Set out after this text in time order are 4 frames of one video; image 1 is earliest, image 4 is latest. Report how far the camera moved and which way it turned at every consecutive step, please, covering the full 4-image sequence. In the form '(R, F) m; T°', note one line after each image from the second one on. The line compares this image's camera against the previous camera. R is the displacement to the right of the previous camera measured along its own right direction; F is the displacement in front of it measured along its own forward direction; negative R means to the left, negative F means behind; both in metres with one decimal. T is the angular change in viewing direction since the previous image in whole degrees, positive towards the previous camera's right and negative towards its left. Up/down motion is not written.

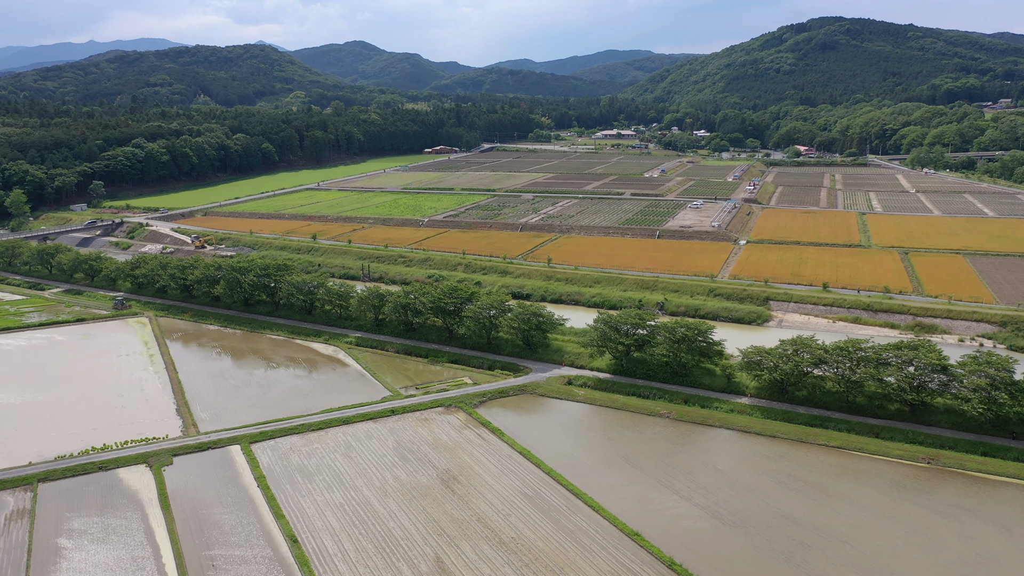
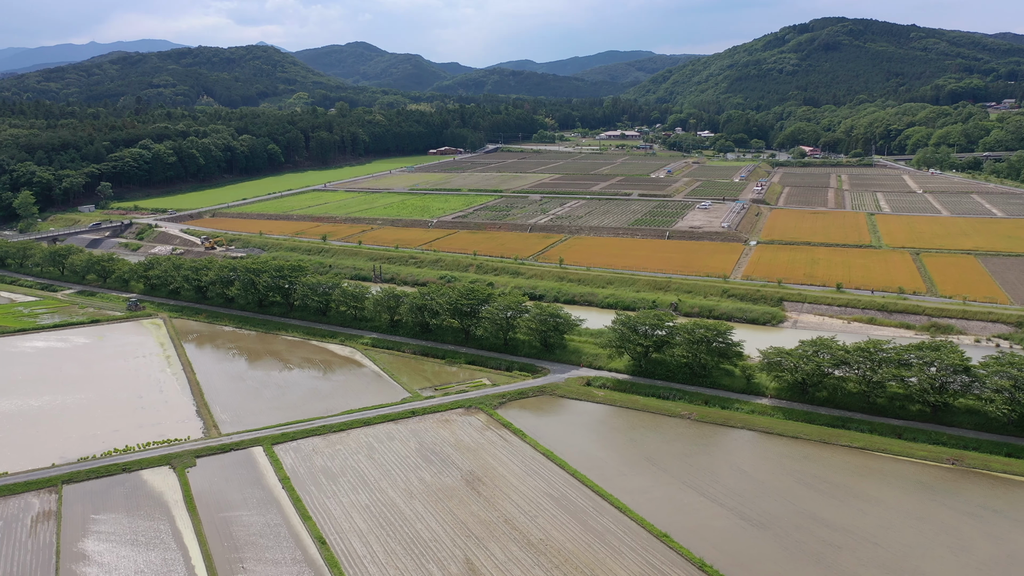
(-0.7, 0.0) m; 0°
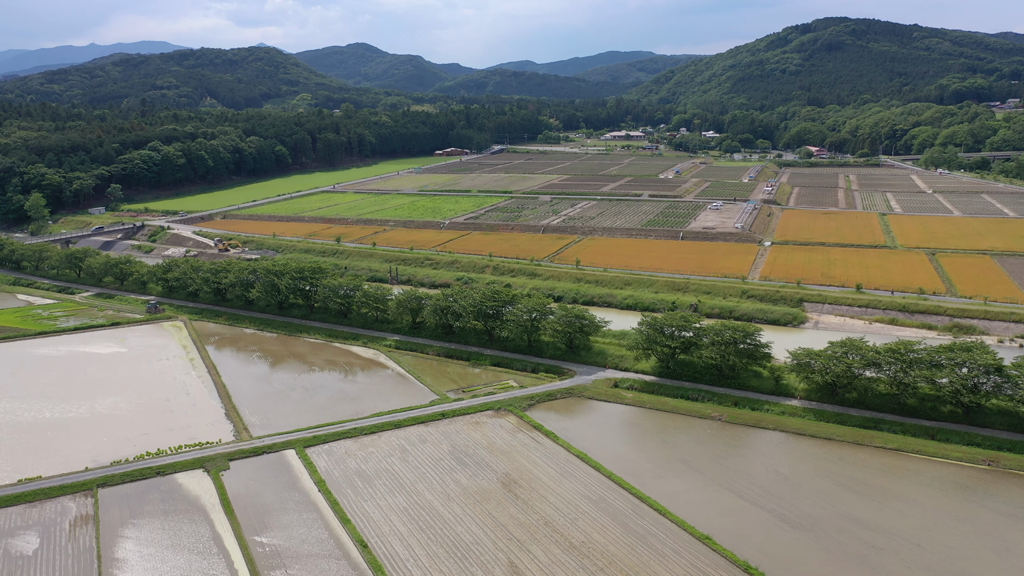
(-1.1, +0.1) m; 0°
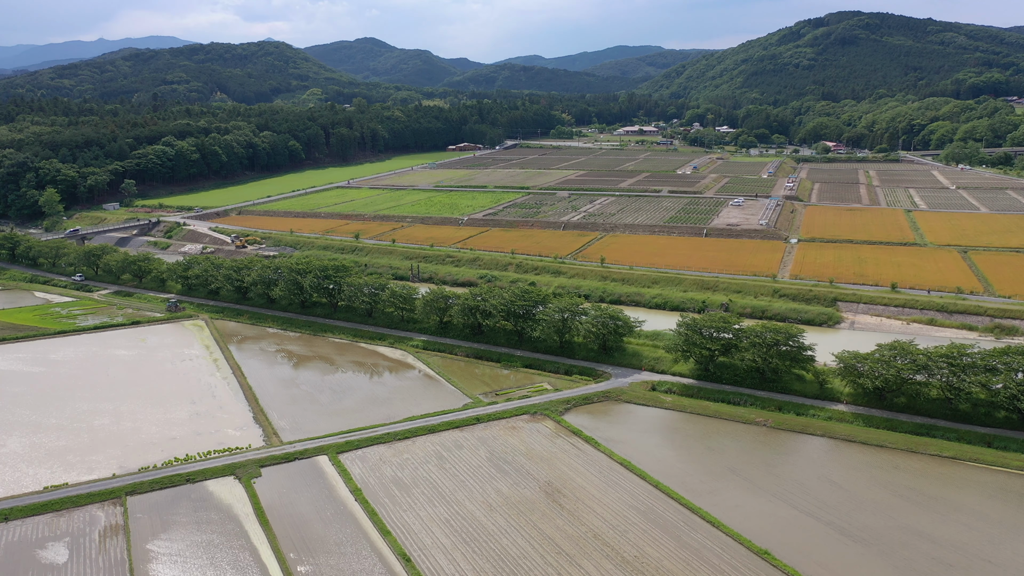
(-1.1, +0.7) m; -1°
